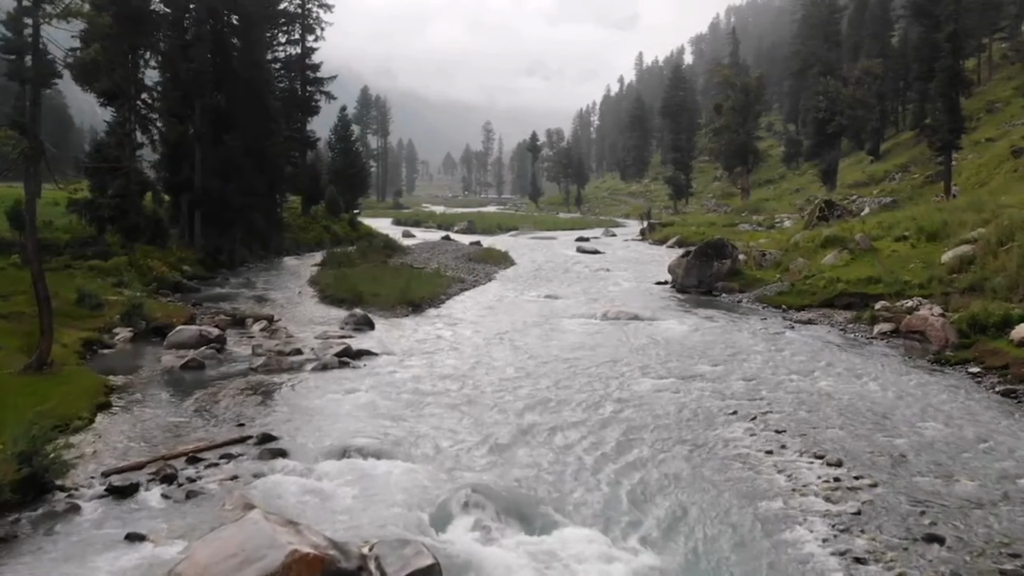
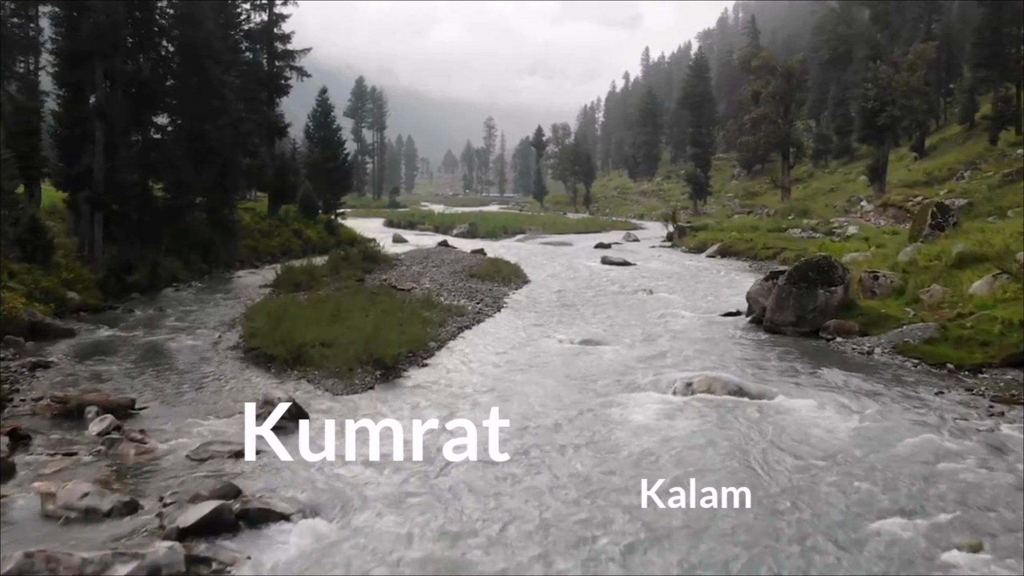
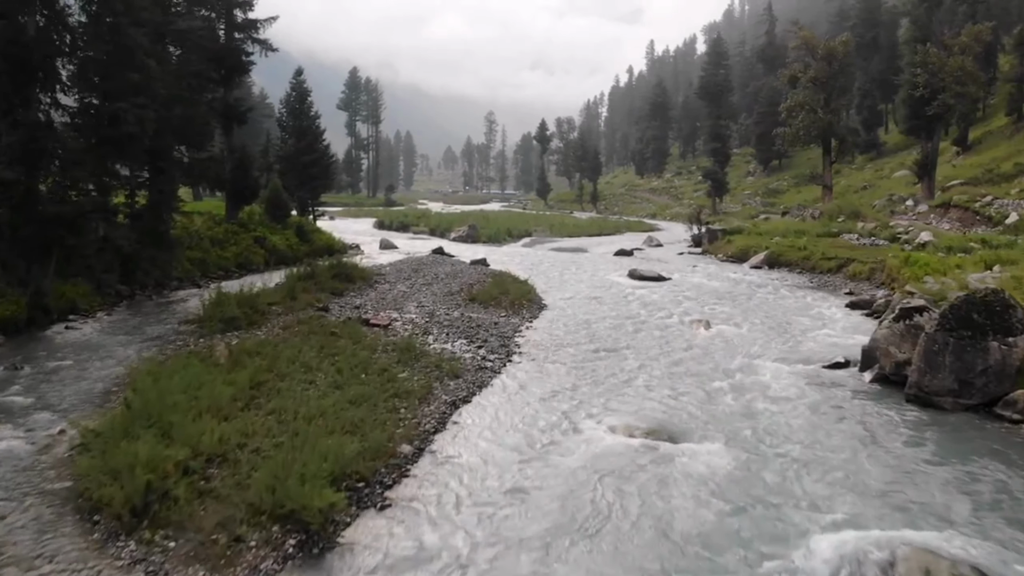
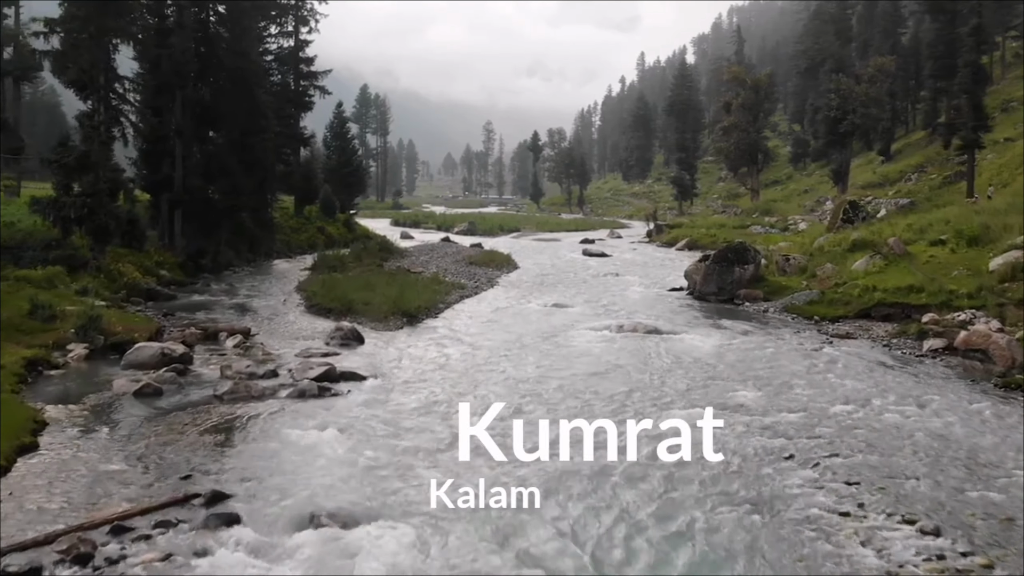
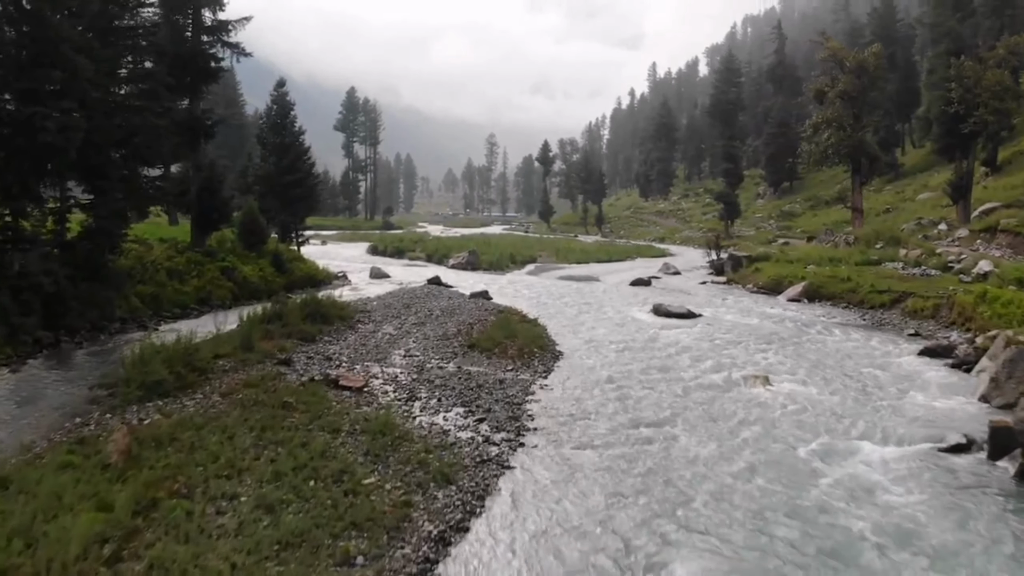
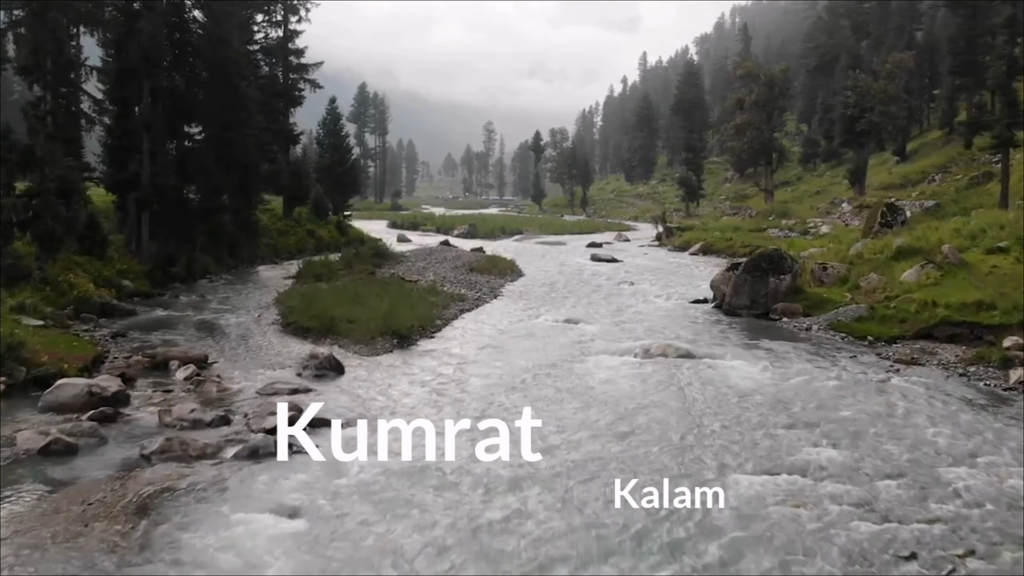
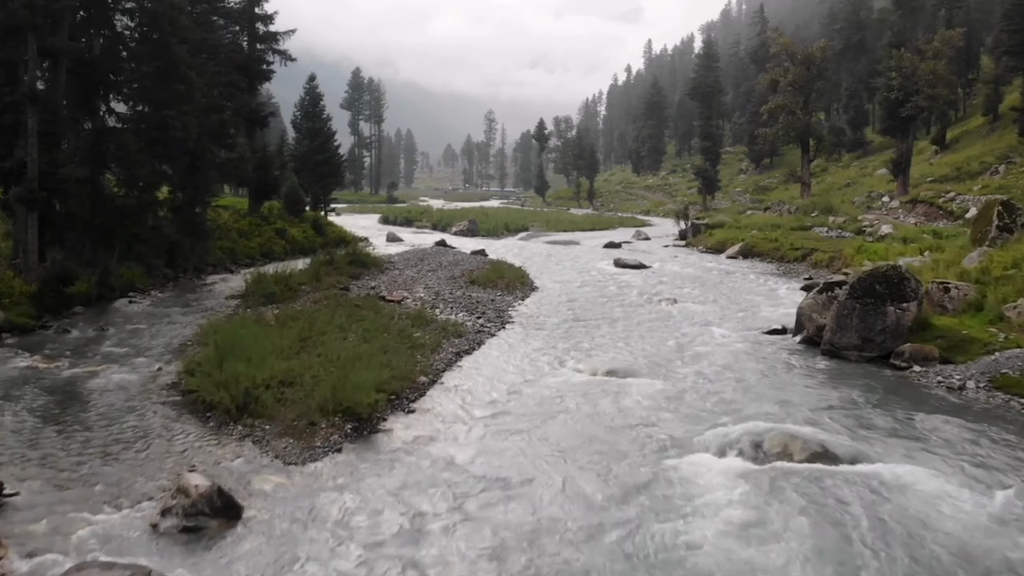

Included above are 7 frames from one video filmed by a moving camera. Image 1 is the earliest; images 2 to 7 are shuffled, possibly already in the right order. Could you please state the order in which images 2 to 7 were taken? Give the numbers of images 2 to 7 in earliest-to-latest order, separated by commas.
4, 6, 2, 7, 3, 5
